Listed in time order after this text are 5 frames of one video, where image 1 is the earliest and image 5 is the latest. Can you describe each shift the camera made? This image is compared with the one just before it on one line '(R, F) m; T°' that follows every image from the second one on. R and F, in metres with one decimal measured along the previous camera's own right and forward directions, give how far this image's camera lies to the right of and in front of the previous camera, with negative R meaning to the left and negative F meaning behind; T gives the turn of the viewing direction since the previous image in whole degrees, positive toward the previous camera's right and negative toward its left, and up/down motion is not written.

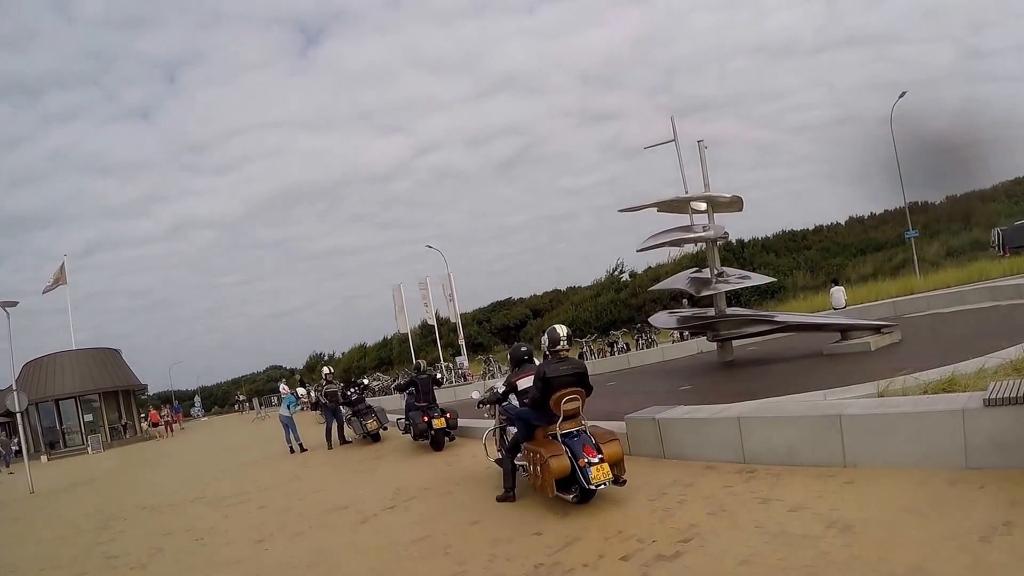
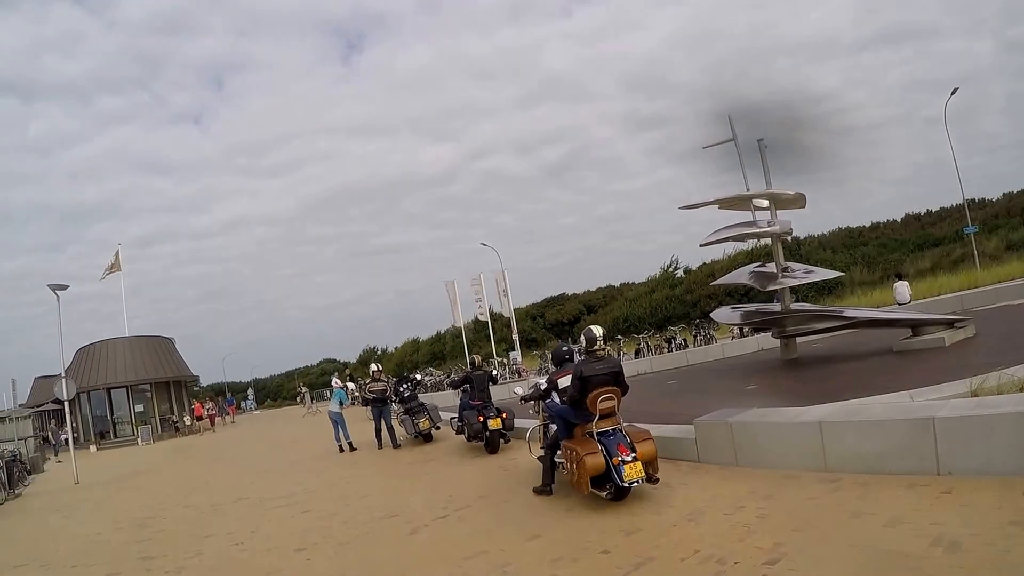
(-0.2, +0.6) m; -3°
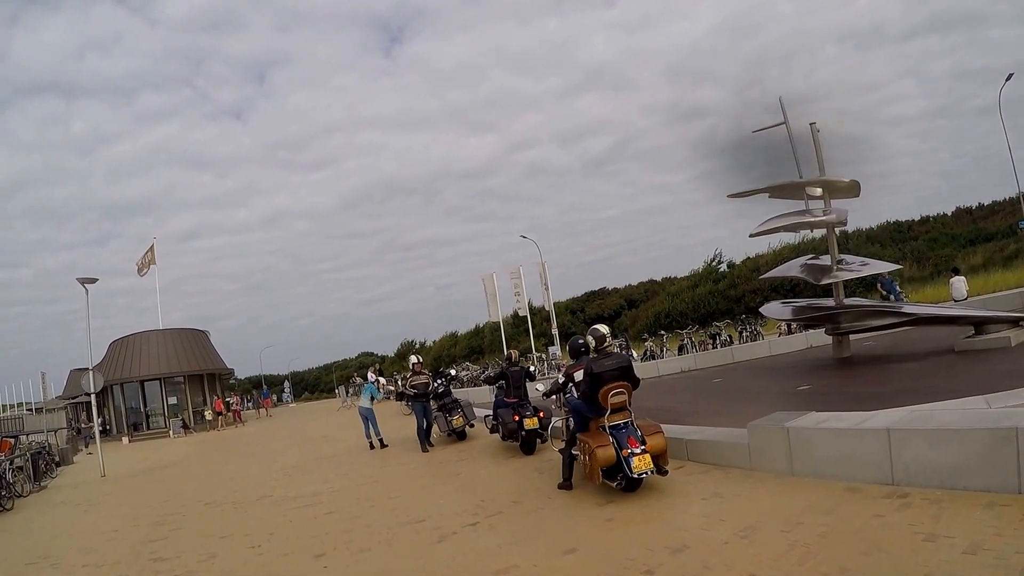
(0.0, +0.6) m; -3°
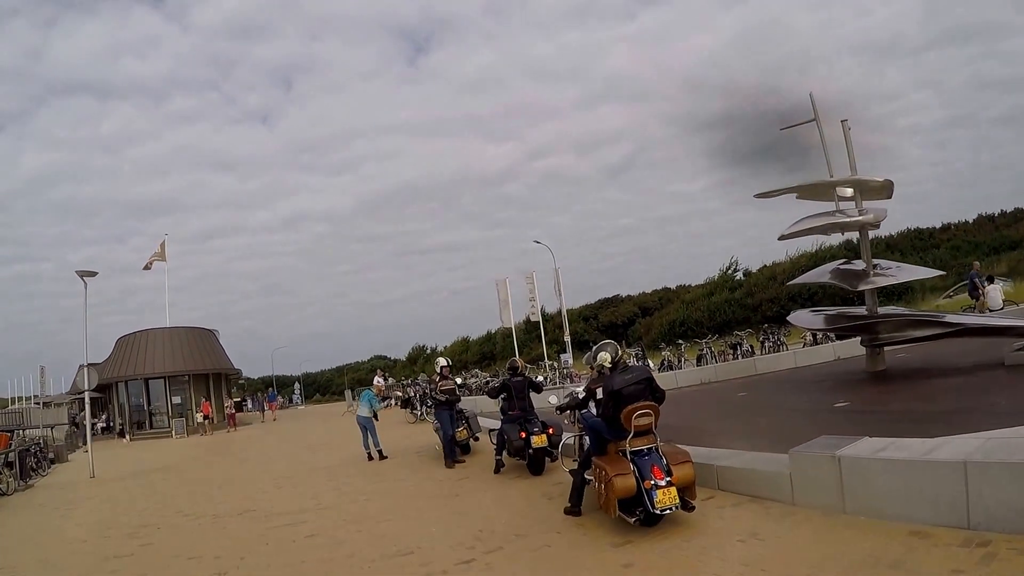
(+0.1, +1.0) m; -1°
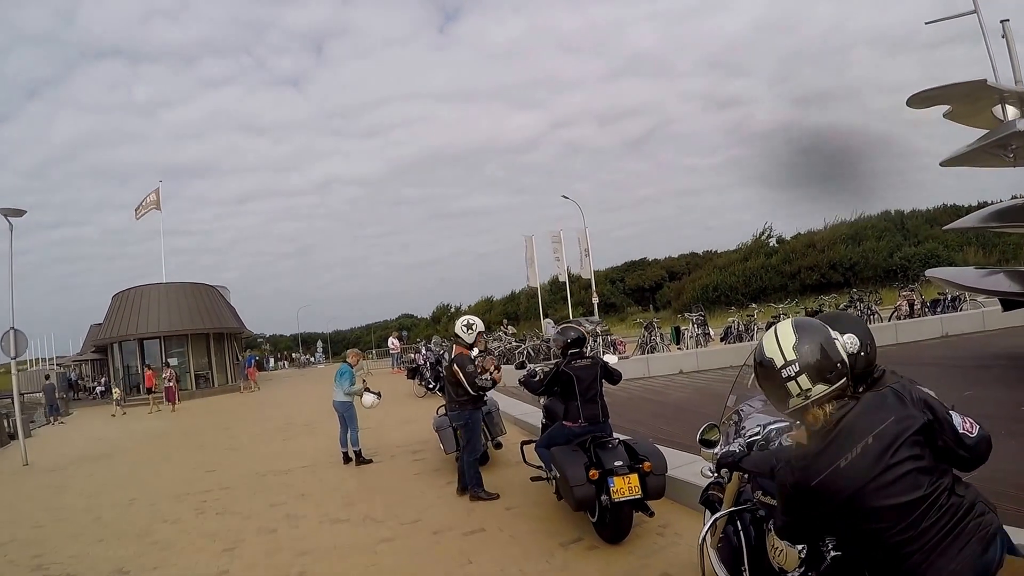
(-0.3, +4.2) m; -2°
